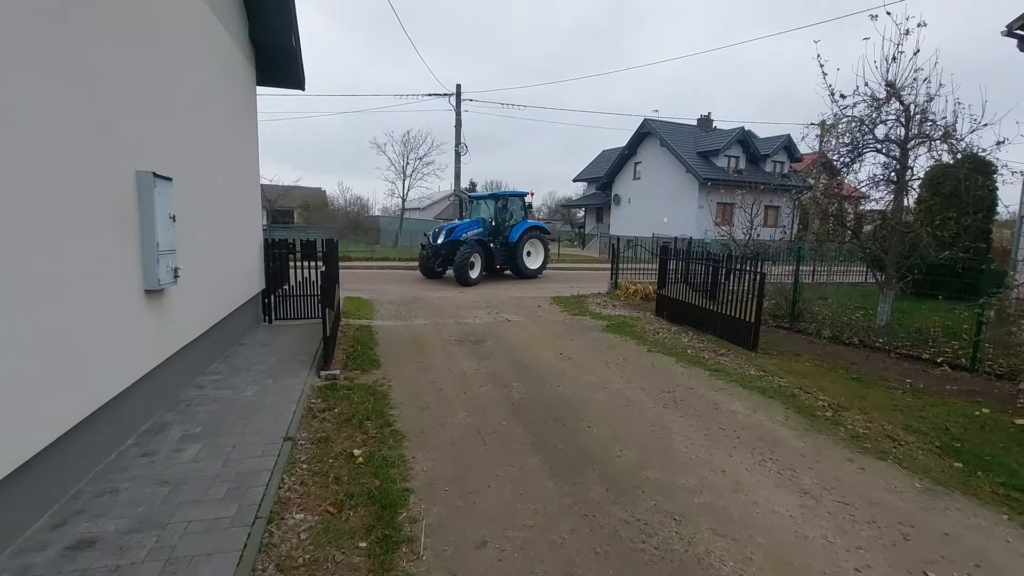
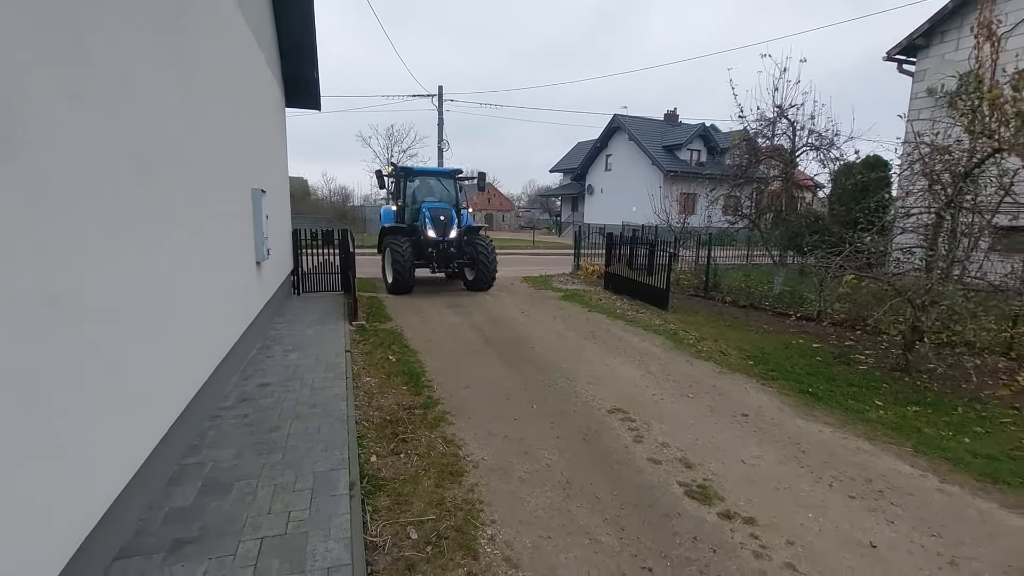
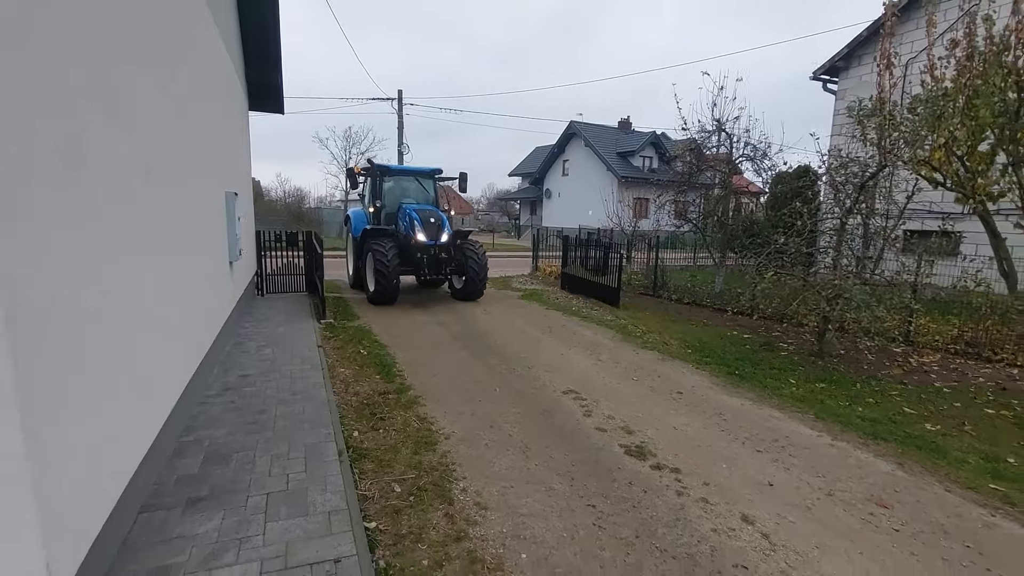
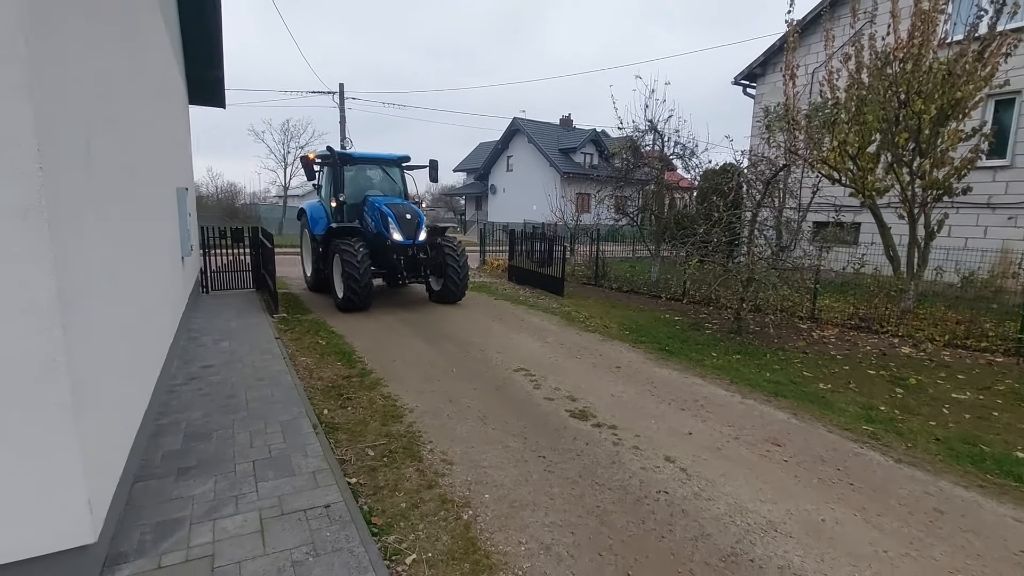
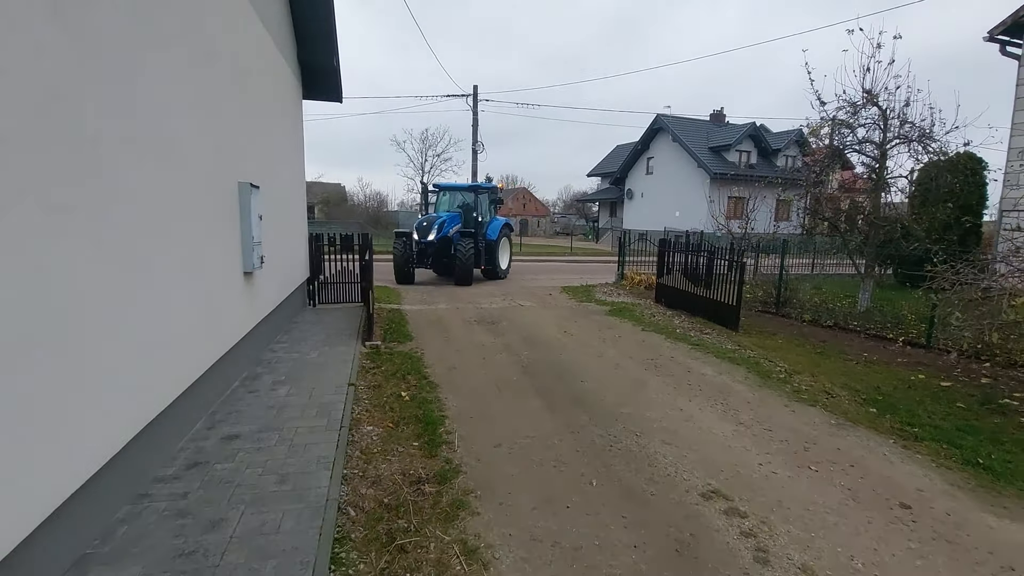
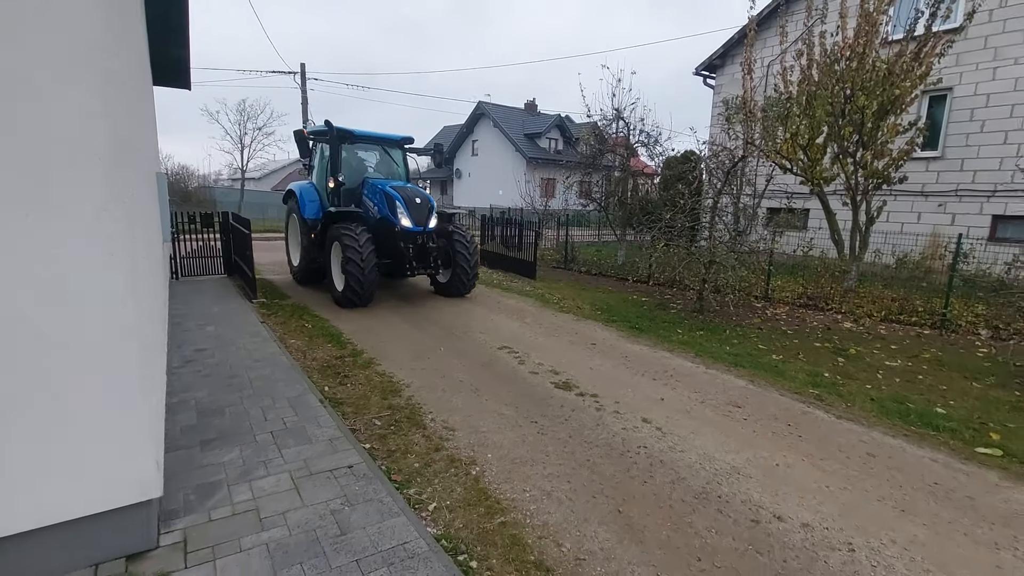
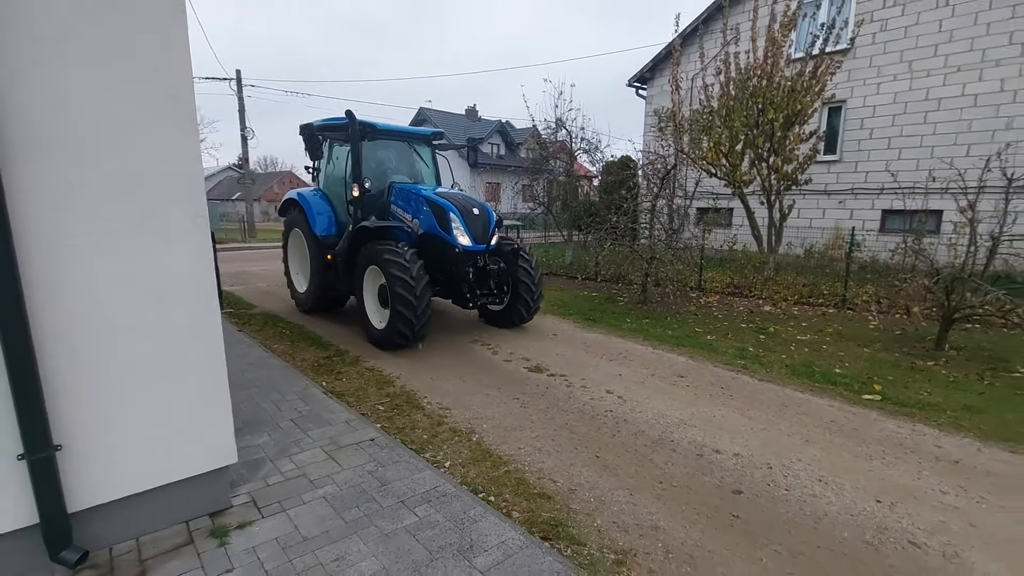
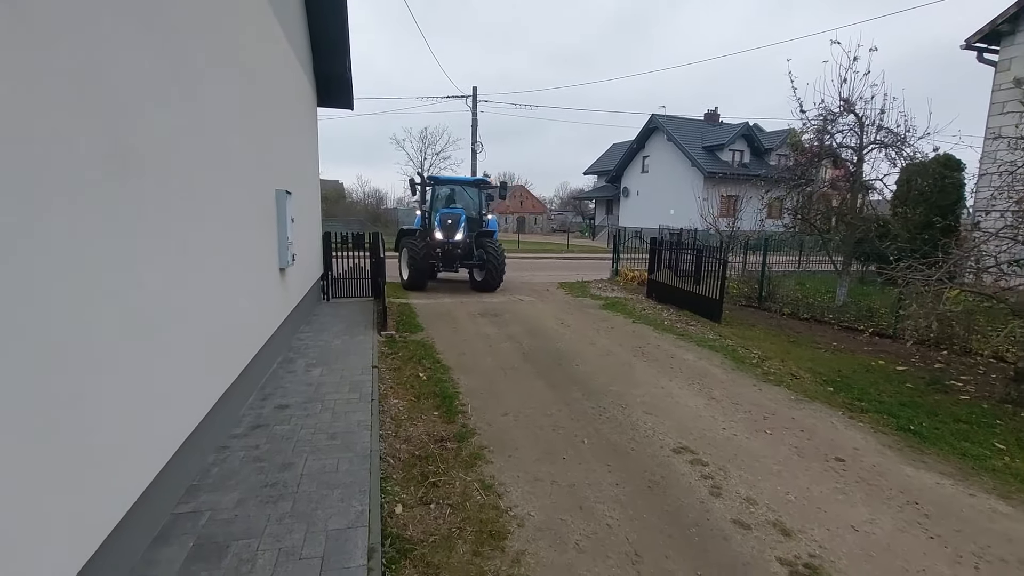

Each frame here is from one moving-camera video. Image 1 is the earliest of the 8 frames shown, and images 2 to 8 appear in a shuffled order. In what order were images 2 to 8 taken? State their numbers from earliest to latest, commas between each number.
5, 8, 2, 3, 4, 6, 7
